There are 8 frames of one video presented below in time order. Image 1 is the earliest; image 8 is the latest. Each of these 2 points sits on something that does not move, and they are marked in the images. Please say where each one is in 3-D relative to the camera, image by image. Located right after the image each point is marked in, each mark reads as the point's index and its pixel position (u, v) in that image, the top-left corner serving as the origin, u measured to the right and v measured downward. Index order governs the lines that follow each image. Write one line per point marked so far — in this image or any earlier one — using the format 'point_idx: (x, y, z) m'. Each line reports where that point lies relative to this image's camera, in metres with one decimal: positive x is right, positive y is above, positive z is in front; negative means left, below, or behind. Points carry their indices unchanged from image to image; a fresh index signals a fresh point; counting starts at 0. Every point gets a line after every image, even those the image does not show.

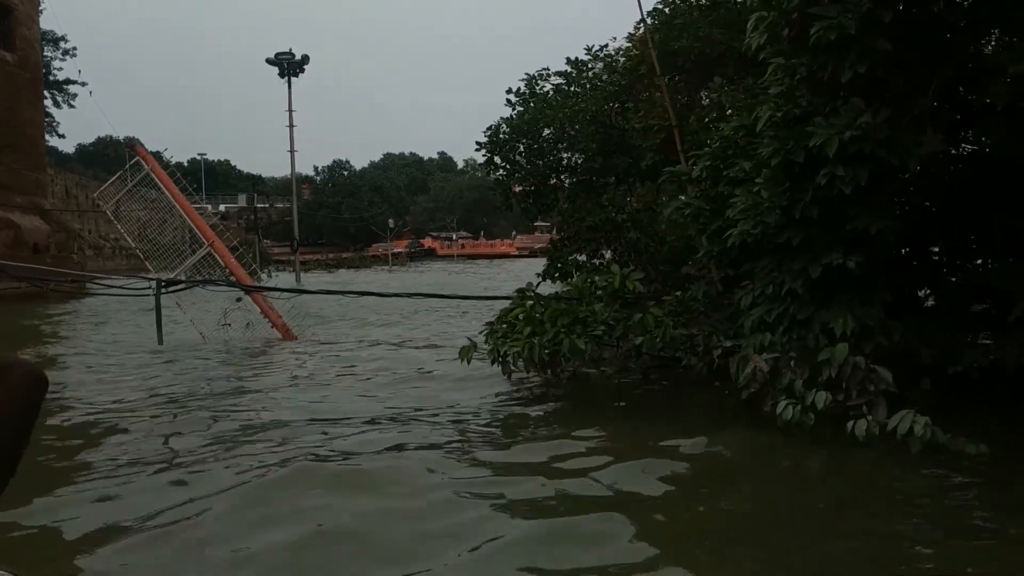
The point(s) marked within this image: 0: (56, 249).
0: (-10.0, +0.9, +17.6) m
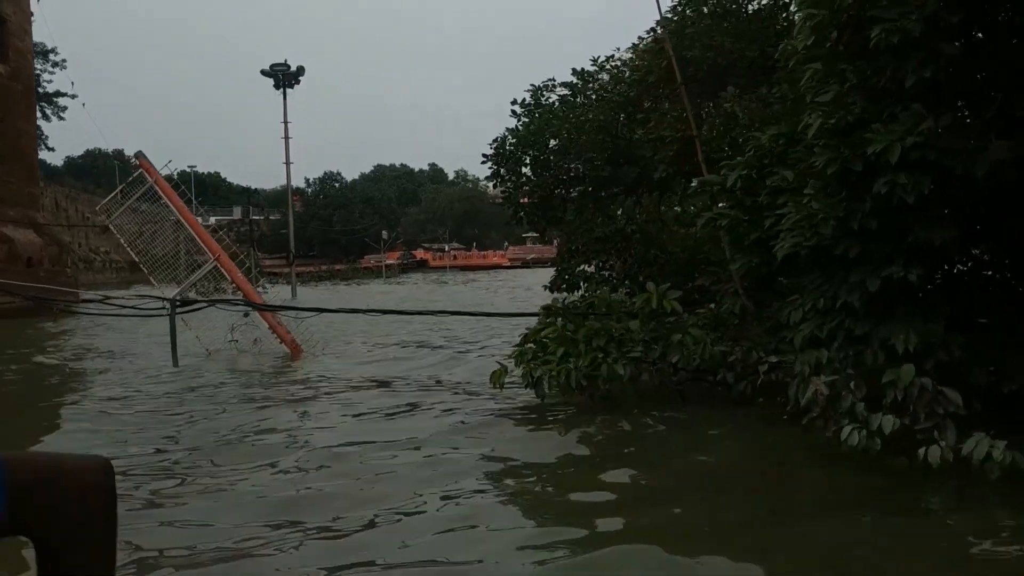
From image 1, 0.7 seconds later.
0: (-10.0, +0.5, +17.3) m
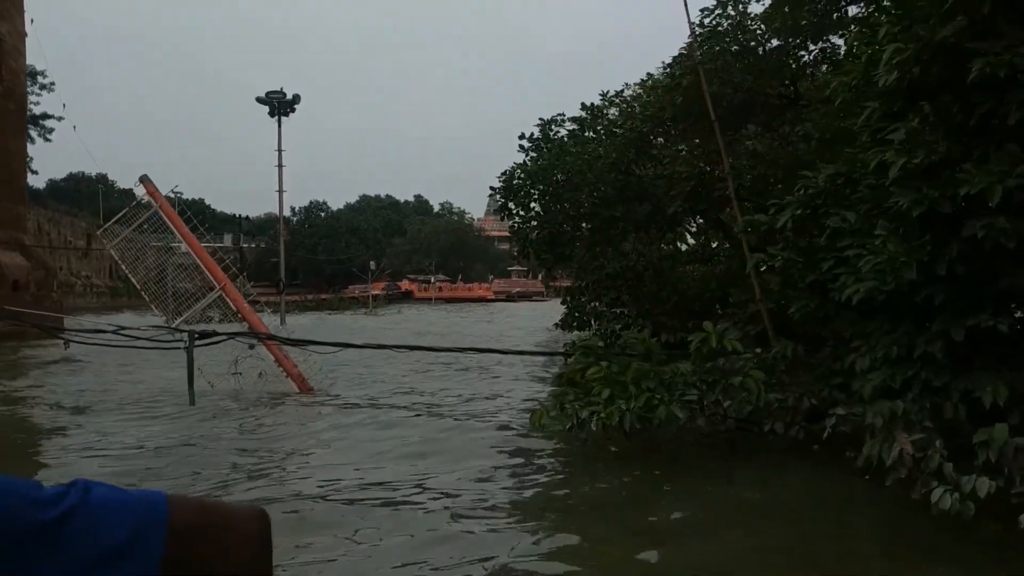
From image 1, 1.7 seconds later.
0: (-10.0, 0.0, +16.8) m
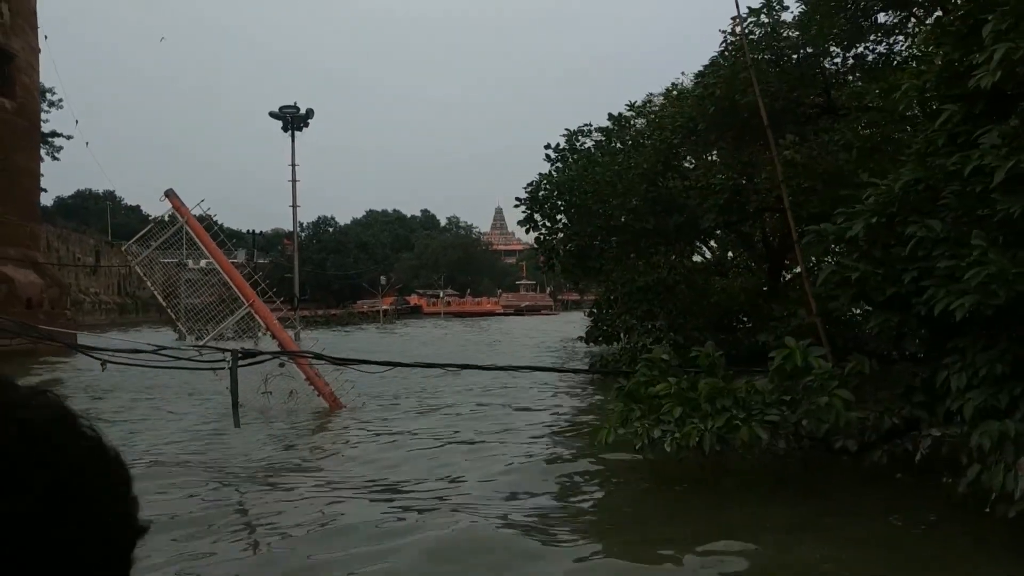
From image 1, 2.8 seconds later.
0: (-9.6, -0.3, +16.7) m
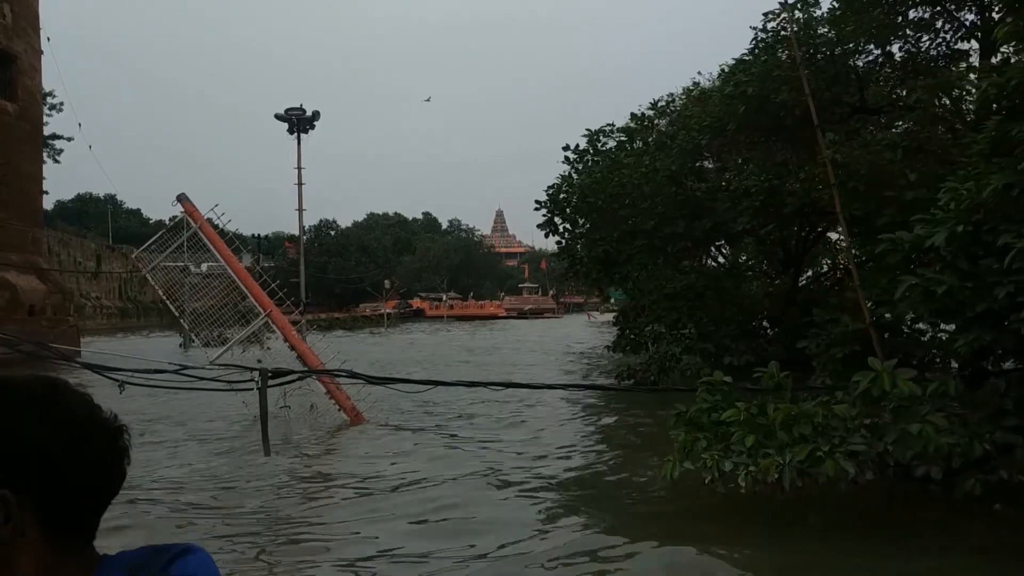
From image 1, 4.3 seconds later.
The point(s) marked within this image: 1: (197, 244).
0: (-9.3, -0.5, +16.3) m
1: (-3.9, +0.5, +9.6) m
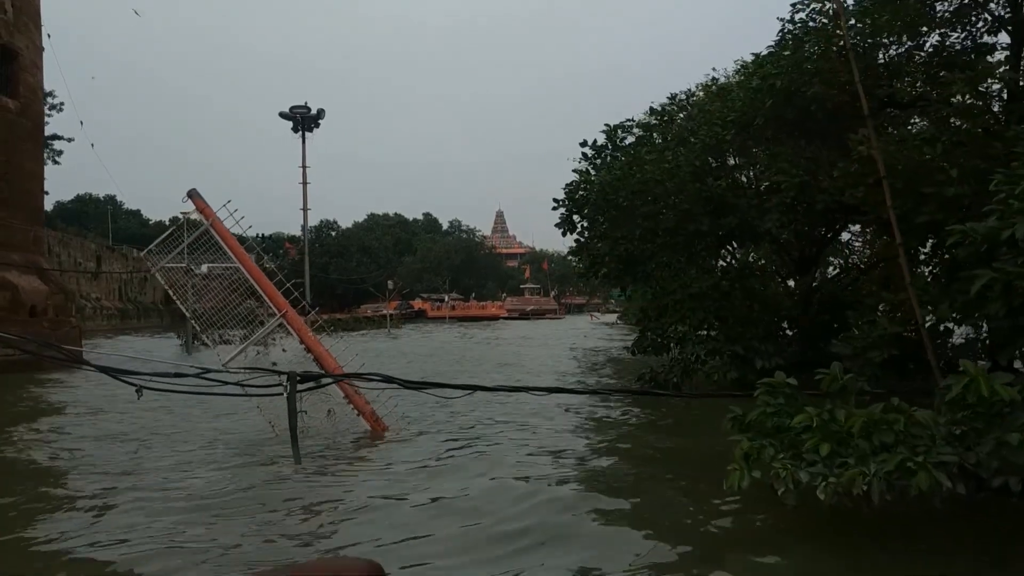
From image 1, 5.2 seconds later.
0: (-9.1, -0.5, +16.0) m
1: (-3.7, +0.5, +9.3) m
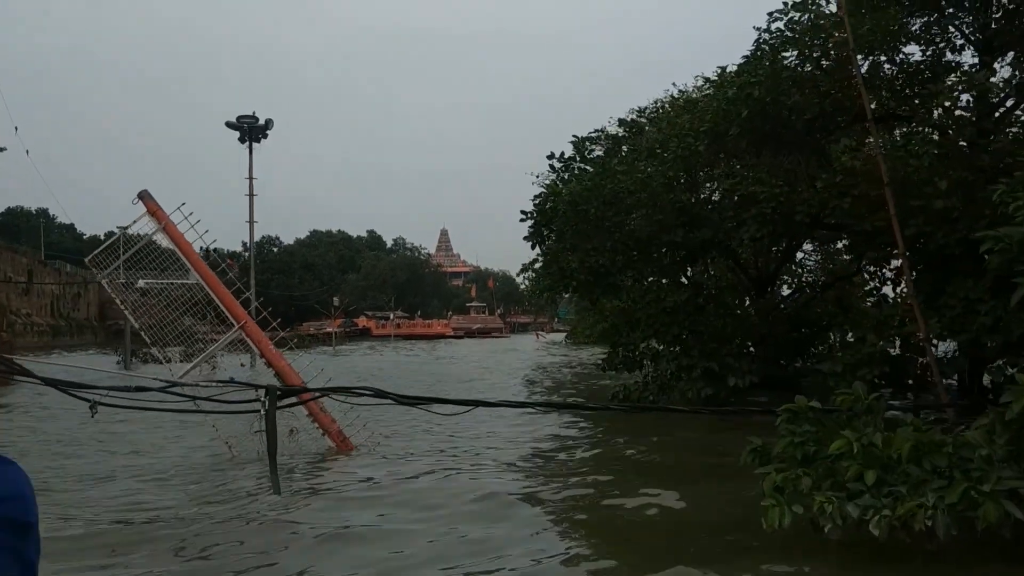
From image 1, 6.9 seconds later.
0: (-9.9, -0.7, +14.9) m
1: (-4.0, +0.4, +8.7) m
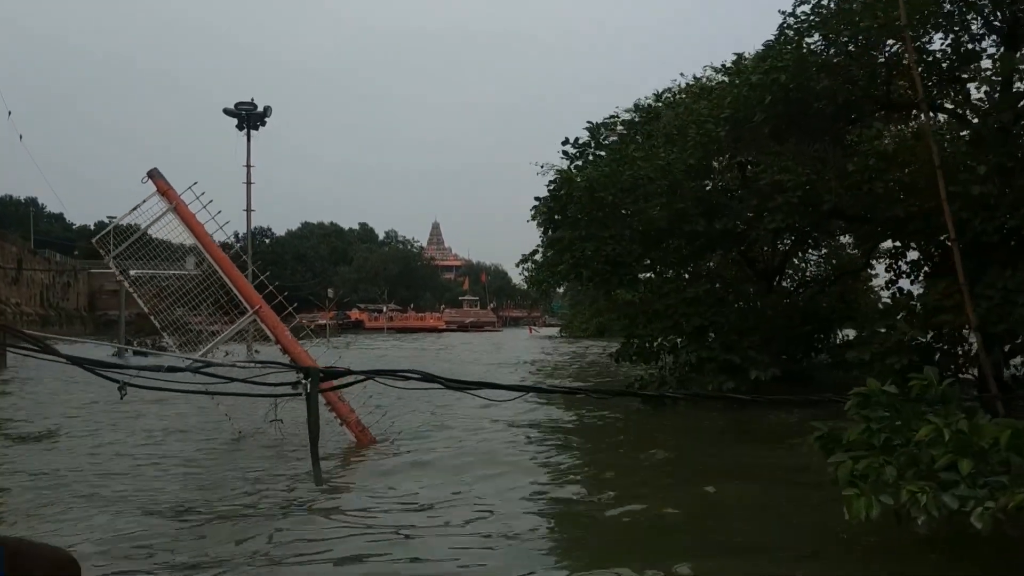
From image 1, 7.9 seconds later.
0: (-9.8, -0.5, +14.6) m
1: (-3.8, +0.5, +8.4) m
